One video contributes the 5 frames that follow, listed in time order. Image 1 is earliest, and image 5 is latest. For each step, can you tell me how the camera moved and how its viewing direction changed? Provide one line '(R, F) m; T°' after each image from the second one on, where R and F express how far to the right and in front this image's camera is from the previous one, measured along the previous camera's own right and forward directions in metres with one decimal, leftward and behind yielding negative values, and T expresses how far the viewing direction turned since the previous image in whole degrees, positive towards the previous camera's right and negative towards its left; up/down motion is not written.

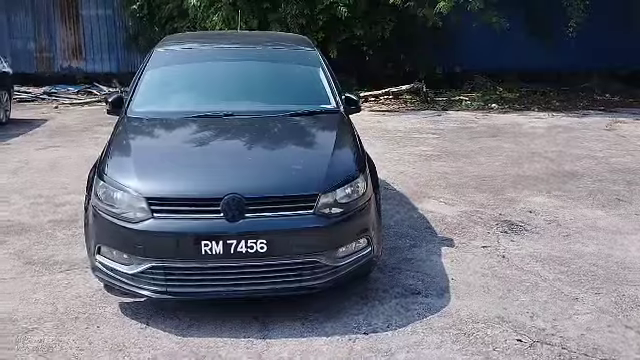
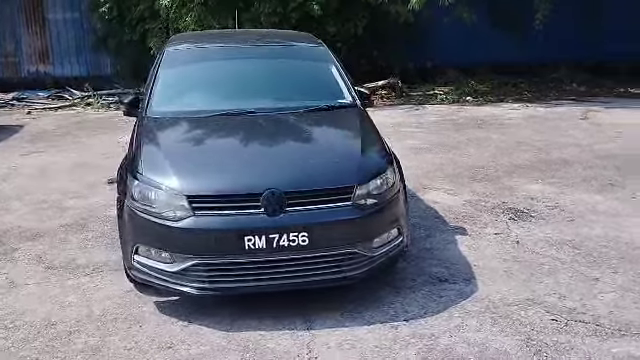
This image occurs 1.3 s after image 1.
(-0.5, -0.1) m; +4°
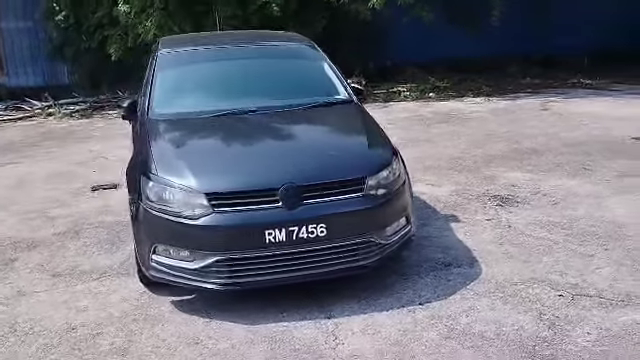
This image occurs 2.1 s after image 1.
(-0.4, -0.1) m; +4°
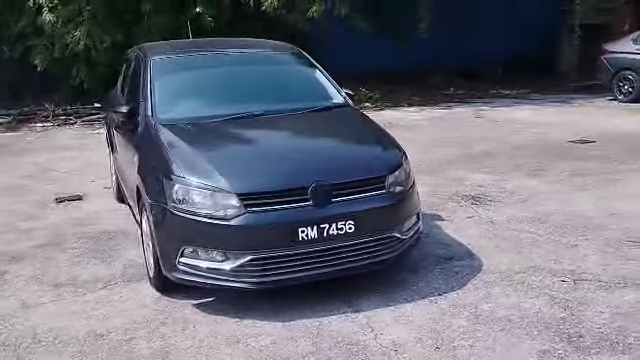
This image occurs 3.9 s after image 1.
(-0.8, -0.1) m; +8°
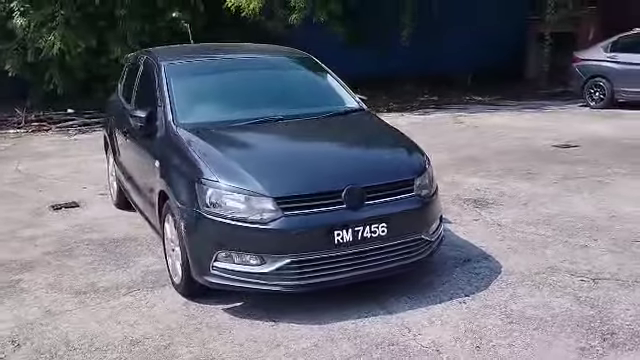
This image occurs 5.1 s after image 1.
(-0.5, 0.0) m; +4°
